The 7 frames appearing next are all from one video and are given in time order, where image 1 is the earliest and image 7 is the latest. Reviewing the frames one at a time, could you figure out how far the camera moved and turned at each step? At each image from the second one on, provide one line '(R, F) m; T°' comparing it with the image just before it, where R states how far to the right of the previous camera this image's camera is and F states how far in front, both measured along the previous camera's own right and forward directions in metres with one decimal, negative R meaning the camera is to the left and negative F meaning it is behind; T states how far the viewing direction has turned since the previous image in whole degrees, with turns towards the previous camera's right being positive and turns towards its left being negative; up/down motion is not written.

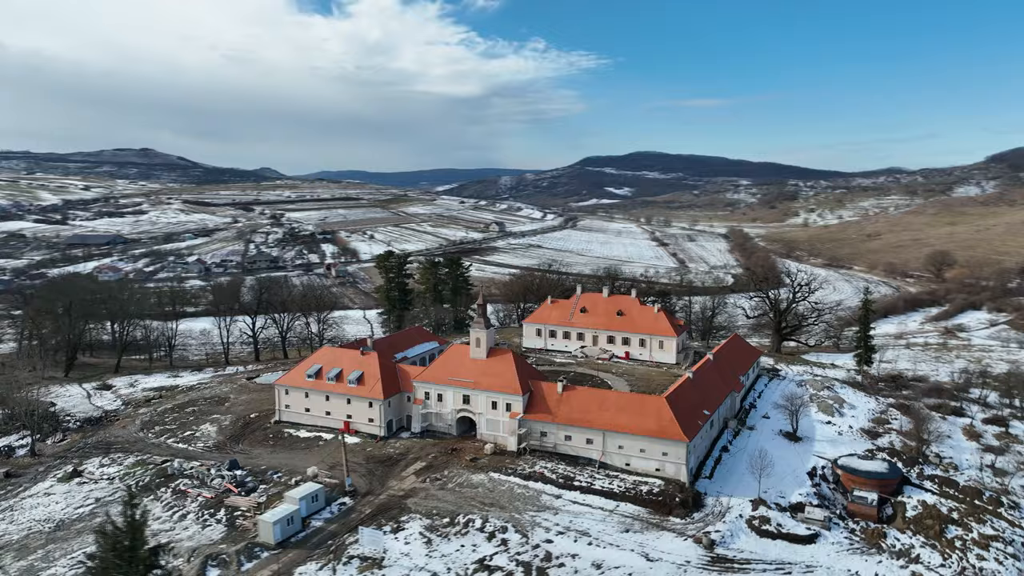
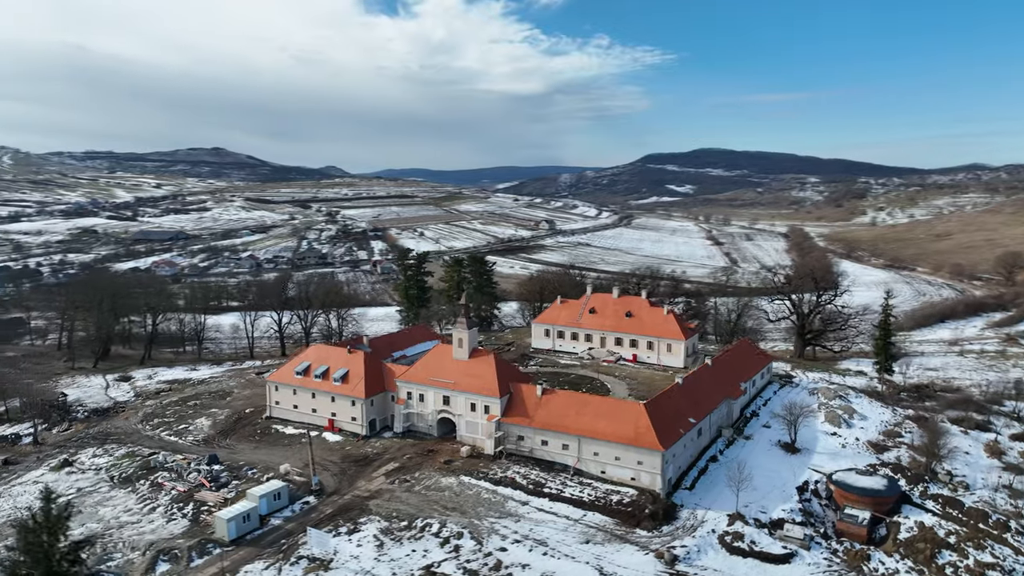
(+4.4, +1.0) m; -5°
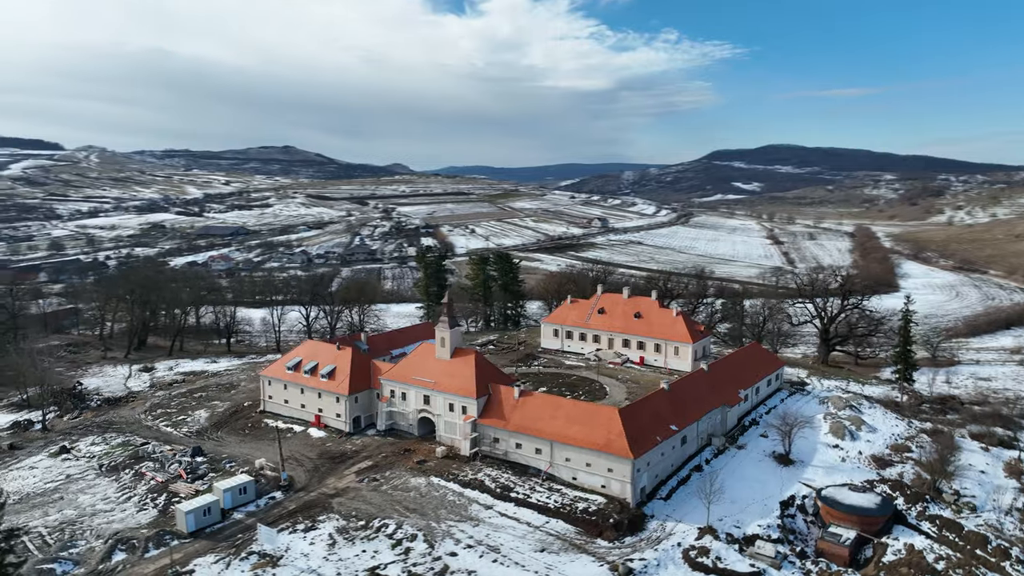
(+4.5, +0.9) m; -5°
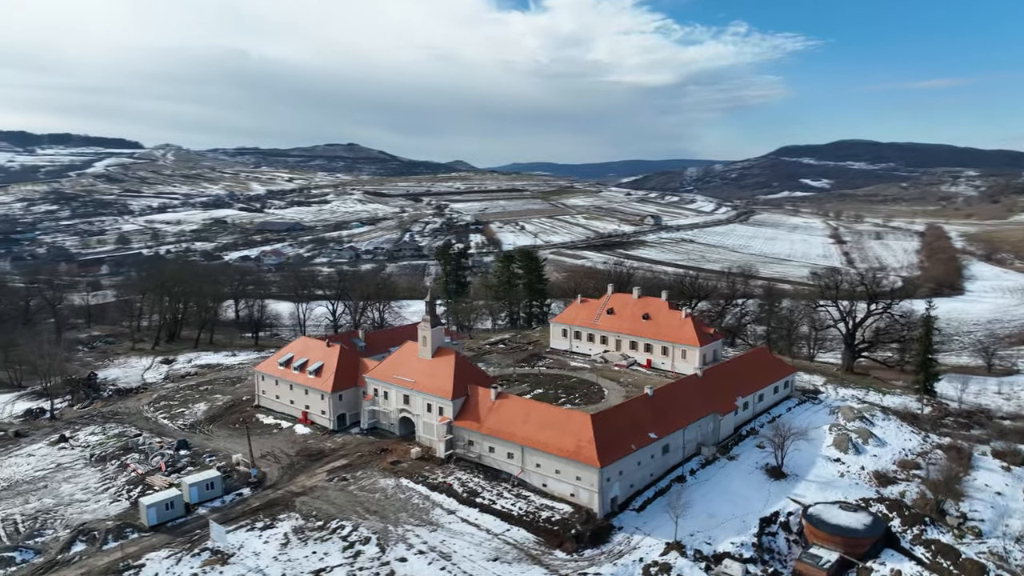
(+4.3, +1.2) m; -5°
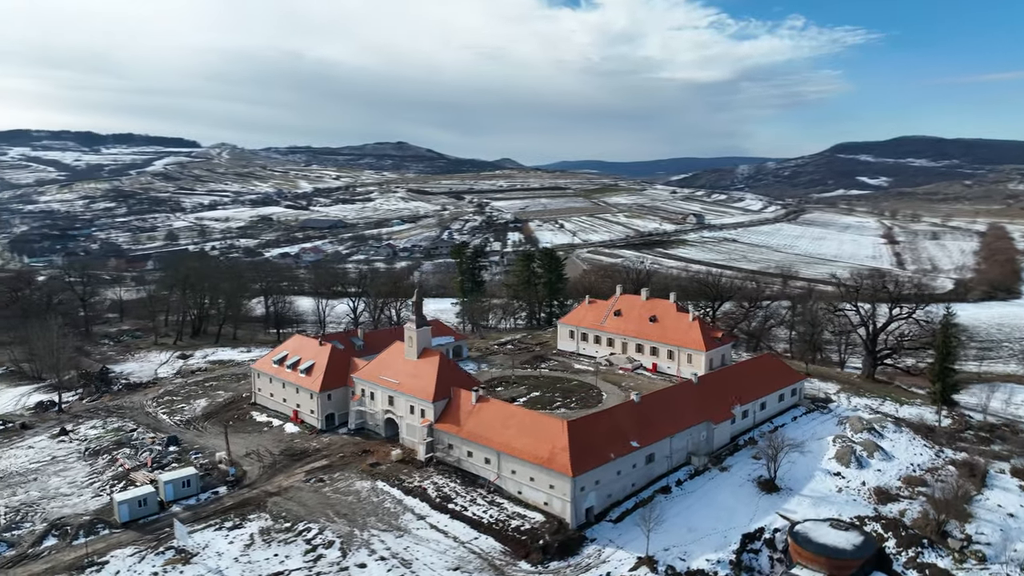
(+3.3, +1.0) m; -4°
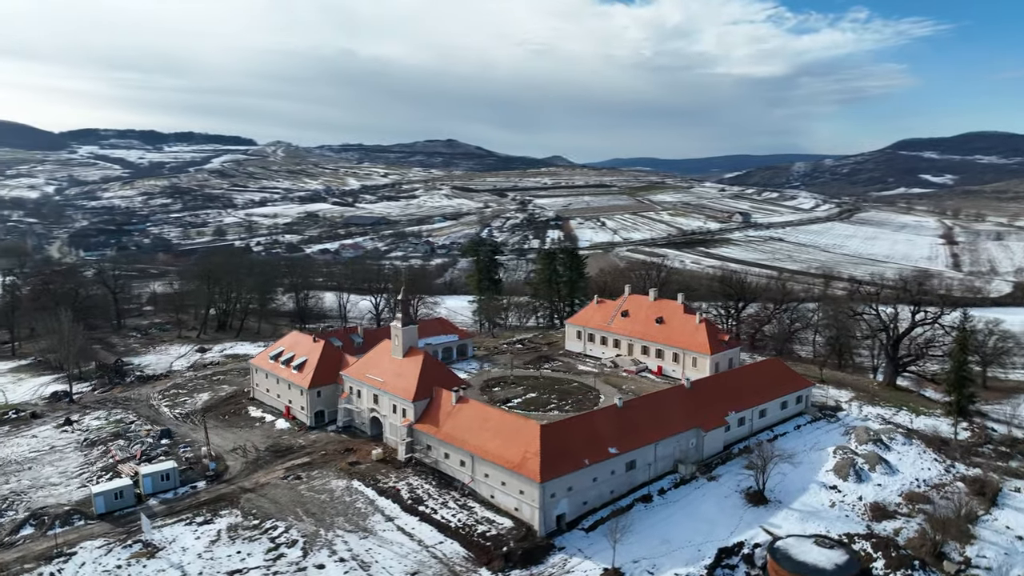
(+3.4, +0.9) m; -4°
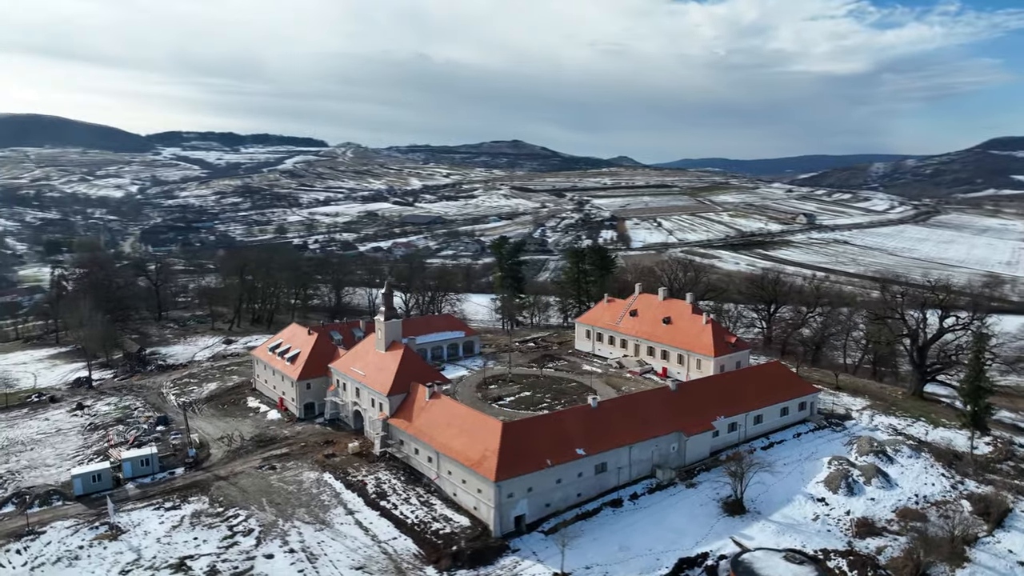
(+4.4, +1.0) m; -5°
